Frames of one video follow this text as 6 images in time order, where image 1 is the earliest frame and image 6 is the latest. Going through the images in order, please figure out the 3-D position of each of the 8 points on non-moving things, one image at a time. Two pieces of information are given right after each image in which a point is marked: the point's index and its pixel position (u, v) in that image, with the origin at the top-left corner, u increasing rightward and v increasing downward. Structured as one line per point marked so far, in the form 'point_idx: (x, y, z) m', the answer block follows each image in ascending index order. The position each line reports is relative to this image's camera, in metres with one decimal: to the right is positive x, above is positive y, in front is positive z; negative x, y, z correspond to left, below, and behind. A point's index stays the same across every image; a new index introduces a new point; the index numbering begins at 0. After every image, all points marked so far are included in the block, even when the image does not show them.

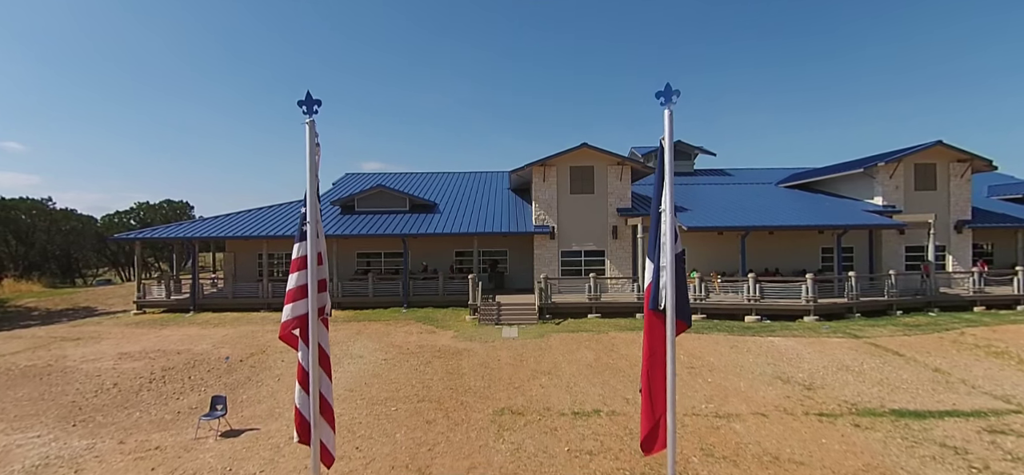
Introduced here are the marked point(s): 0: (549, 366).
0: (+0.9, -3.0, +11.1) m
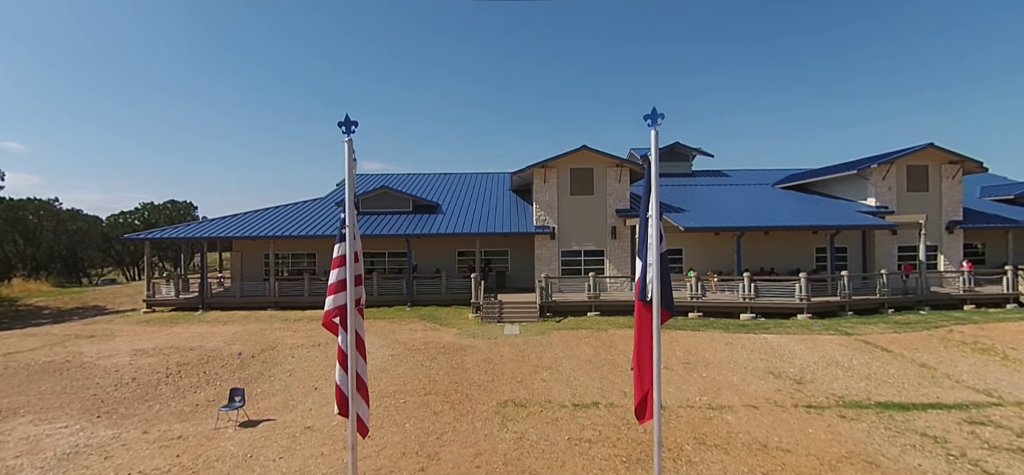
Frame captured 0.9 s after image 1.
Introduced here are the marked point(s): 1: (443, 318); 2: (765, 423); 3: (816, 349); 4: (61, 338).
0: (+0.9, -3.0, +11.6) m
1: (-2.4, -2.8, +16.6) m
2: (+4.4, -3.2, +8.2) m
3: (+7.9, -2.9, +12.4) m
4: (-14.6, -3.3, +15.4) m
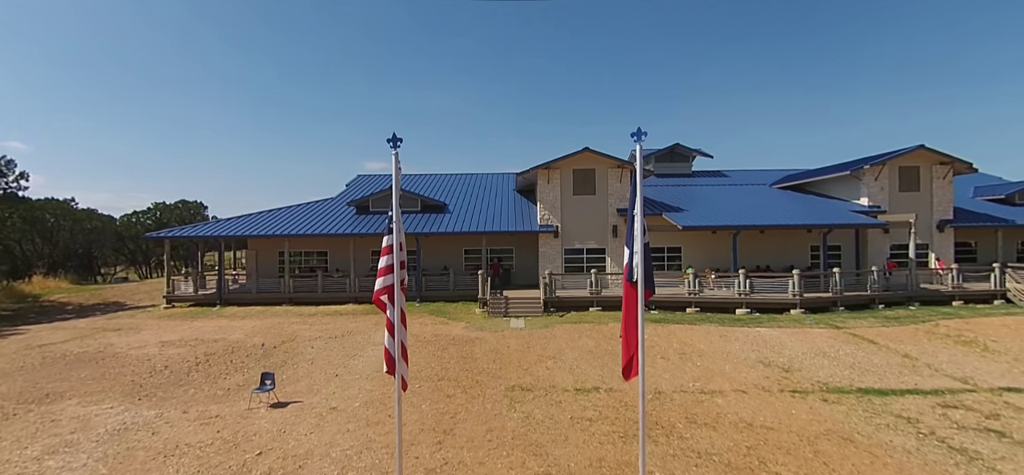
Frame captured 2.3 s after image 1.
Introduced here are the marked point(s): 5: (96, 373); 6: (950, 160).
0: (+1.1, -3.0, +12.3) m
1: (-2.2, -2.8, +17.3) m
2: (+4.5, -3.2, +8.9) m
3: (+8.1, -2.9, +13.1) m
4: (-14.5, -3.2, +16.2) m
5: (-9.9, -3.2, +11.3) m
6: (+17.6, +3.1, +19.0) m
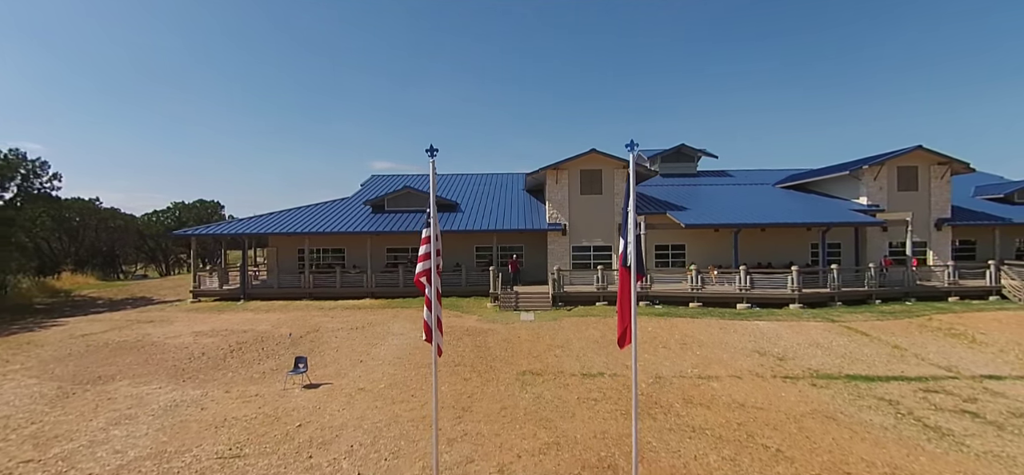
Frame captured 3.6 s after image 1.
0: (+1.4, -2.9, +13.1) m
1: (-1.8, -2.7, +18.2) m
2: (+4.8, -3.1, +9.7) m
3: (+8.4, -2.8, +13.8) m
4: (-14.1, -3.1, +17.3) m
5: (-9.6, -3.1, +12.2) m
6: (+18.0, +3.2, +19.6) m
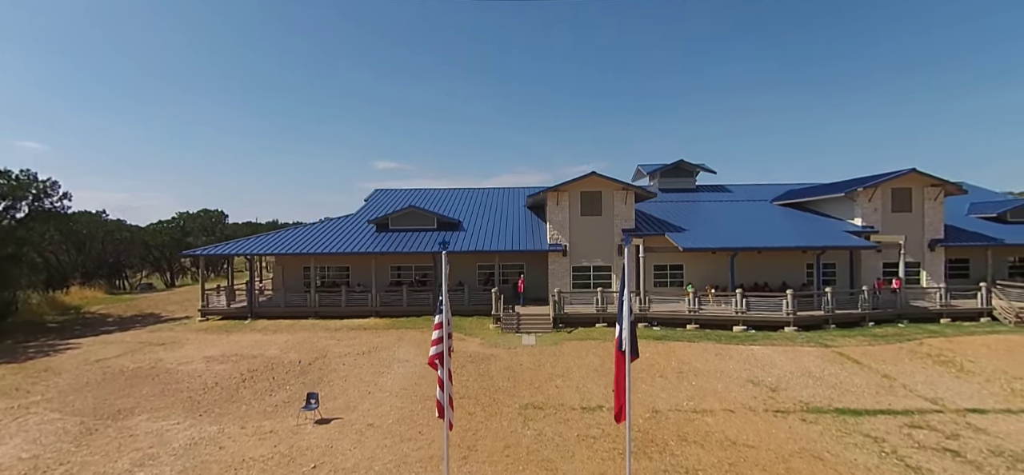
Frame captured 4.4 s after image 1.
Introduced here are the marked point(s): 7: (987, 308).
0: (+1.4, -3.8, +13.5) m
1: (-1.8, -3.6, +18.6) m
2: (+4.8, -4.0, +10.1) m
3: (+8.5, -3.7, +14.2) m
4: (-14.0, -4.0, +17.7) m
5: (-9.6, -4.1, +12.7) m
6: (+18.1, +2.3, +20.0) m
7: (+18.5, -2.7, +18.4) m
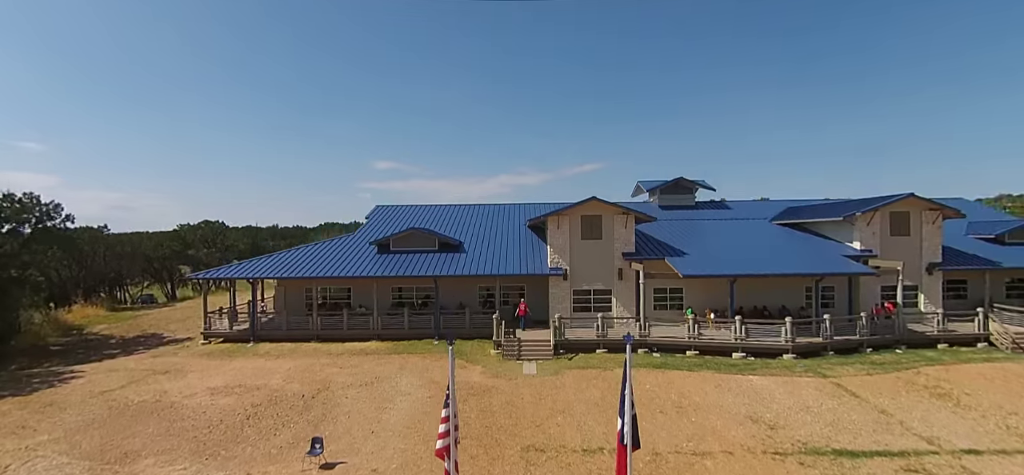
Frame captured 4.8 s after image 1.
0: (+1.5, -4.8, +13.7) m
1: (-1.7, -4.6, +18.7) m
2: (+4.9, -5.0, +10.3) m
3: (+8.5, -4.7, +14.3) m
4: (-14.0, -5.1, +17.8) m
5: (-9.5, -5.1, +12.8) m
6: (+18.1, +1.3, +20.1) m
7: (+18.5, -3.7, +18.6) m
